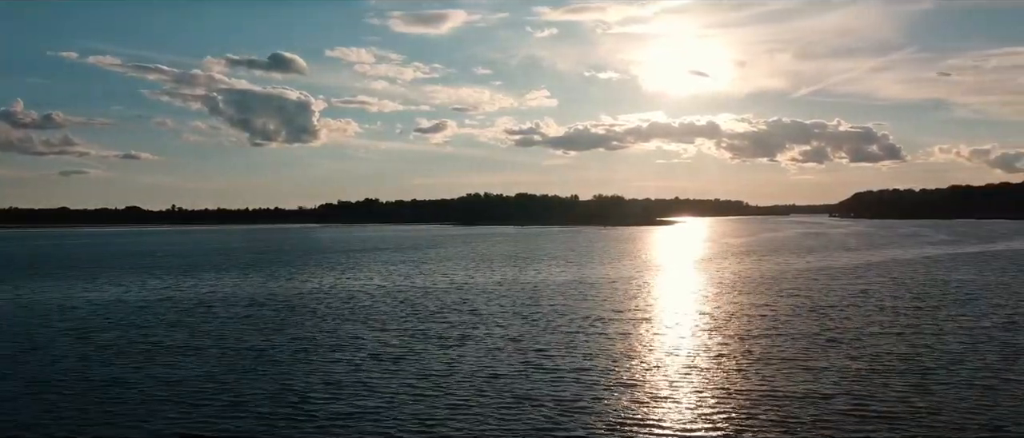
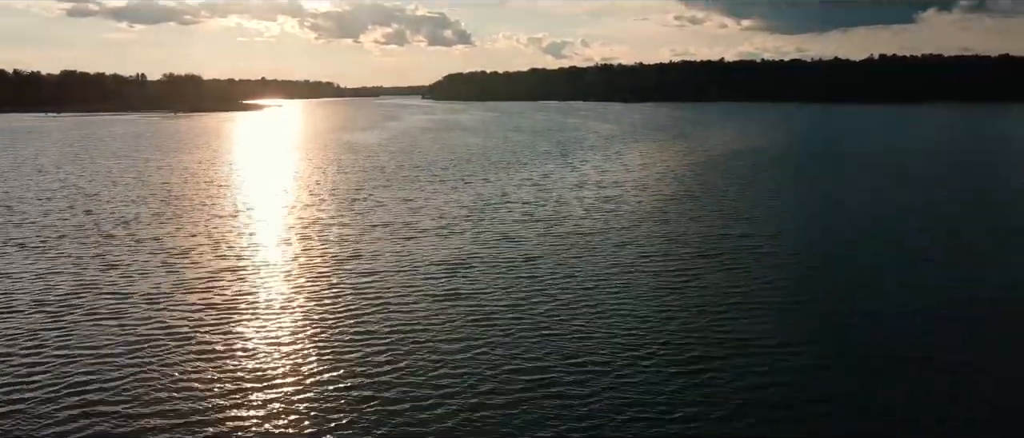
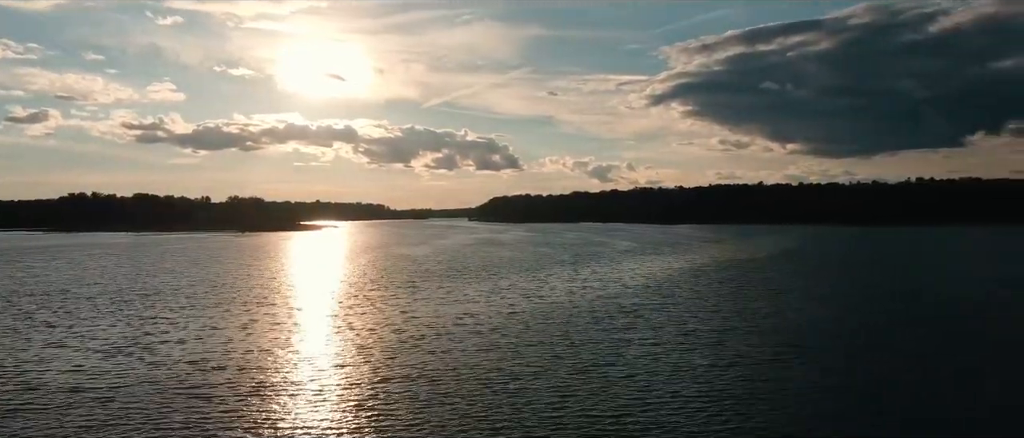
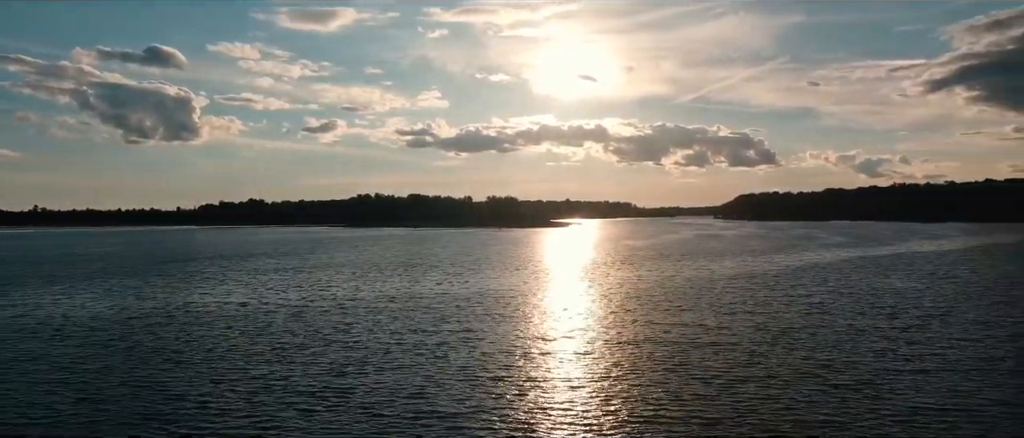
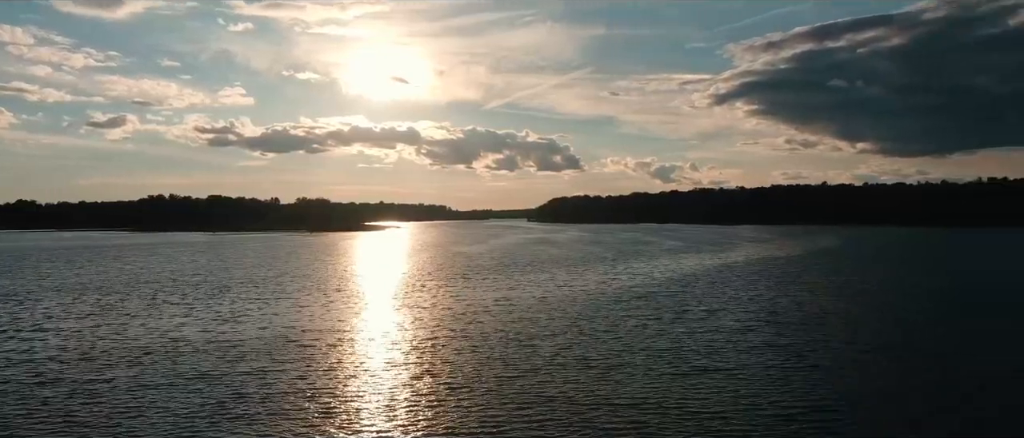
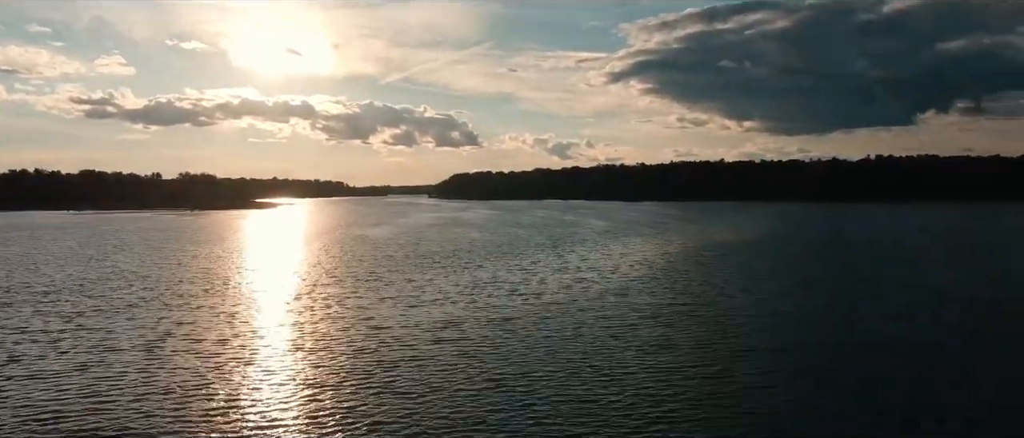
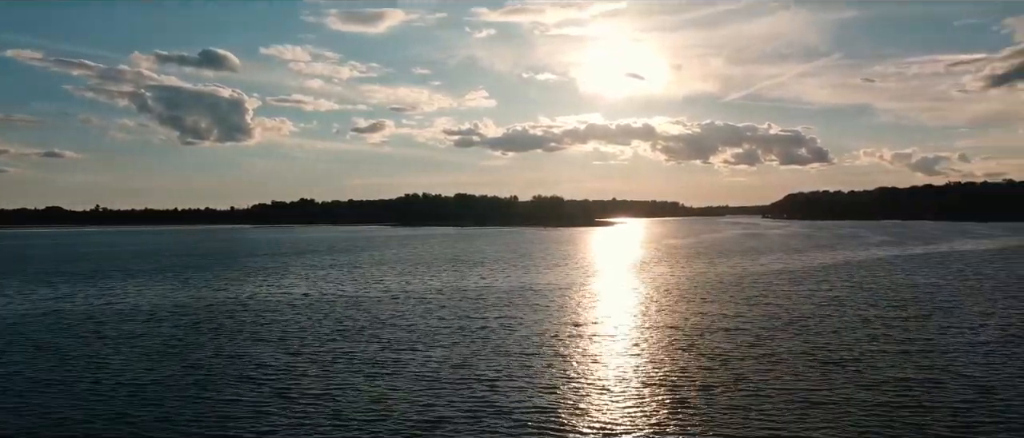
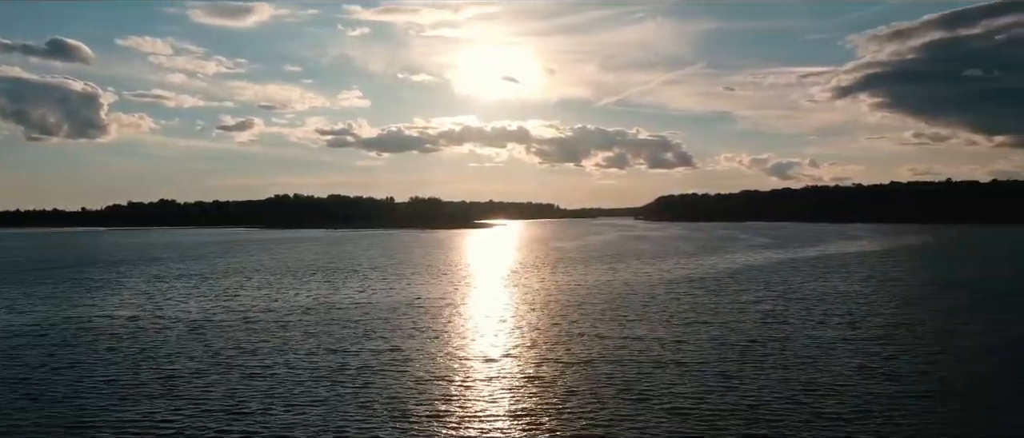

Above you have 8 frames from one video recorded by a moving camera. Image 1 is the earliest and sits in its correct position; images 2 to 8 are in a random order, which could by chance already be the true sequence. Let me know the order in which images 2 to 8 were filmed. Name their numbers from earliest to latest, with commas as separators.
7, 4, 8, 5, 3, 6, 2
